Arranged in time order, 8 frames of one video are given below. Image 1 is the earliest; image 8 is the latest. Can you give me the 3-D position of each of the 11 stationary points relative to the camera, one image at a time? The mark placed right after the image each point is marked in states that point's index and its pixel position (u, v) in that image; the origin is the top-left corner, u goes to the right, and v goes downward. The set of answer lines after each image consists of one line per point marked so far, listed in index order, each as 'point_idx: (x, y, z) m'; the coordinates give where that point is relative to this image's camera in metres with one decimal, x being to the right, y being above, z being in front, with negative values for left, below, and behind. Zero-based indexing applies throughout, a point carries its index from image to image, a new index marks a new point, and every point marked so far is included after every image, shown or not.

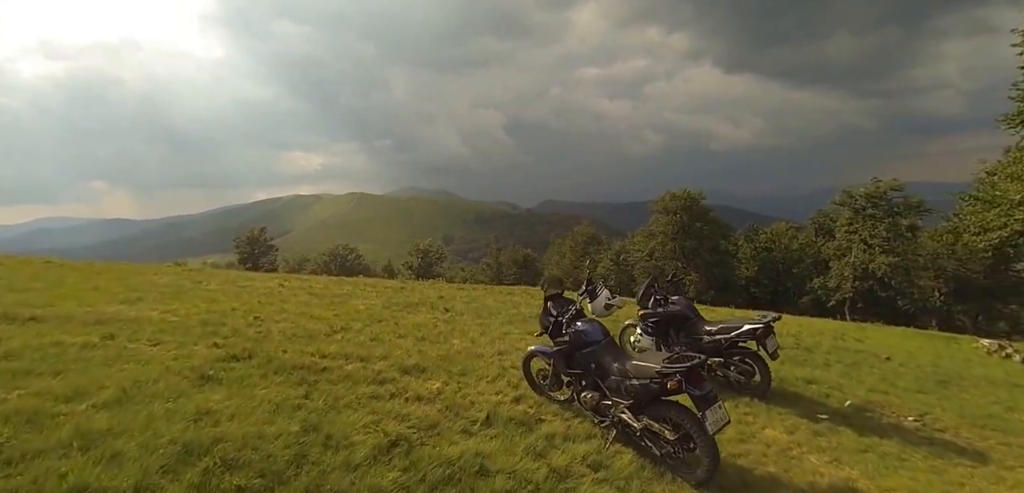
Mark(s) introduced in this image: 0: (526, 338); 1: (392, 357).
0: (+0.5, -2.9, +16.6) m
1: (-2.6, -2.4, +11.4) m
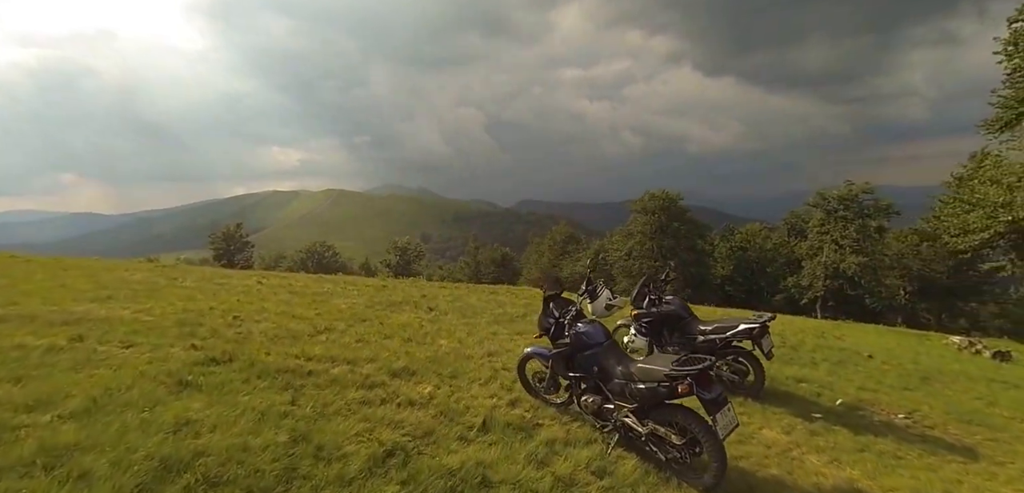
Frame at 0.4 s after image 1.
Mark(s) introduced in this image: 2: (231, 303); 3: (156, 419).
0: (+0.1, -2.8, +16.2) m
1: (-2.7, -2.3, +10.9) m
2: (-8.3, -1.7, +15.5) m
3: (-4.4, -2.1, +6.6) m
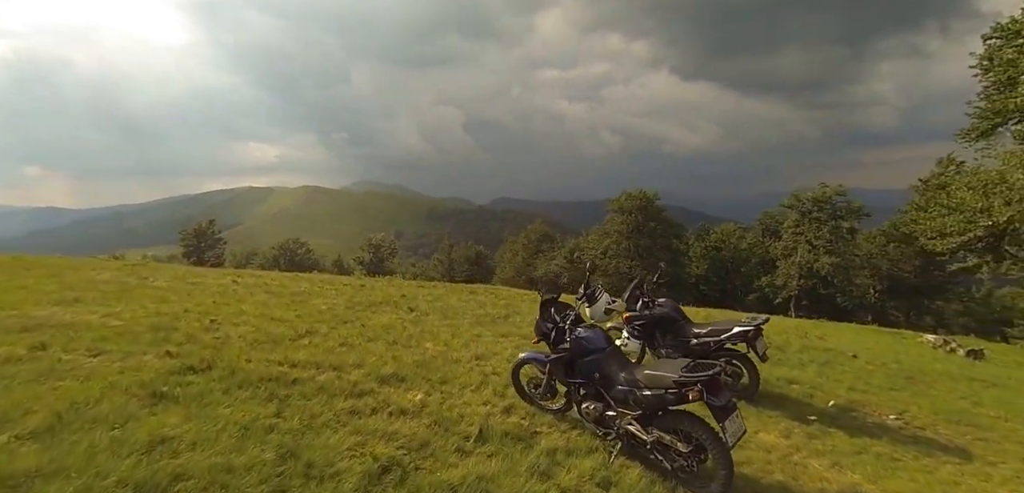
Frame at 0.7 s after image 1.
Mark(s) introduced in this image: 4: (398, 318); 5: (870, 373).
0: (-0.2, -2.8, +15.8) m
1: (-2.9, -2.3, +10.4) m
2: (-8.6, -1.7, +14.7) m
3: (-4.4, -2.2, +6.0) m
4: (-3.7, -2.4, +17.0) m
5: (+11.2, -4.0, +16.5) m
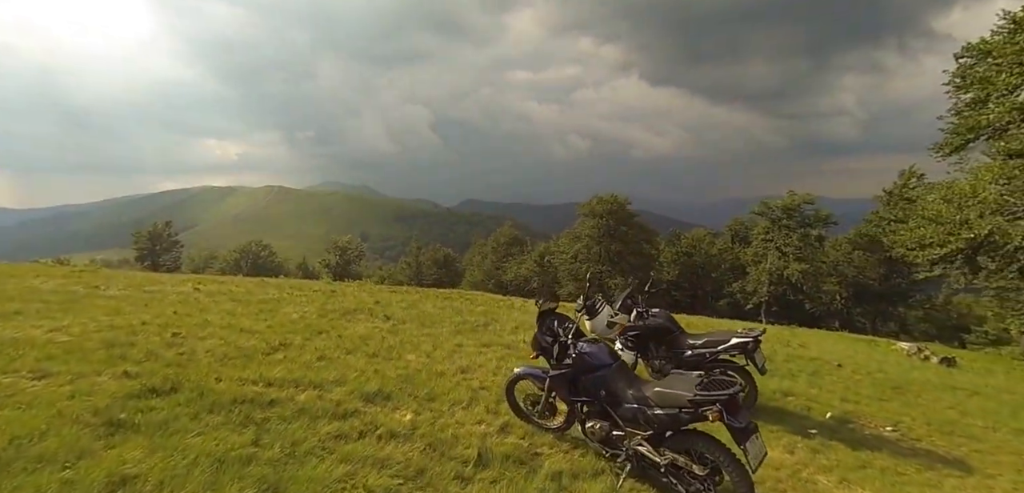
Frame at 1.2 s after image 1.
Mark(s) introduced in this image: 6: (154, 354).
0: (-0.7, -3.0, +15.2) m
1: (-3.0, -2.5, +9.6) m
2: (-8.9, -1.8, +13.6) m
3: (-4.2, -2.2, +5.1) m
4: (-4.2, -2.5, +16.2) m
5: (+10.7, -4.2, +16.5) m
6: (-6.8, -2.0, +10.0) m
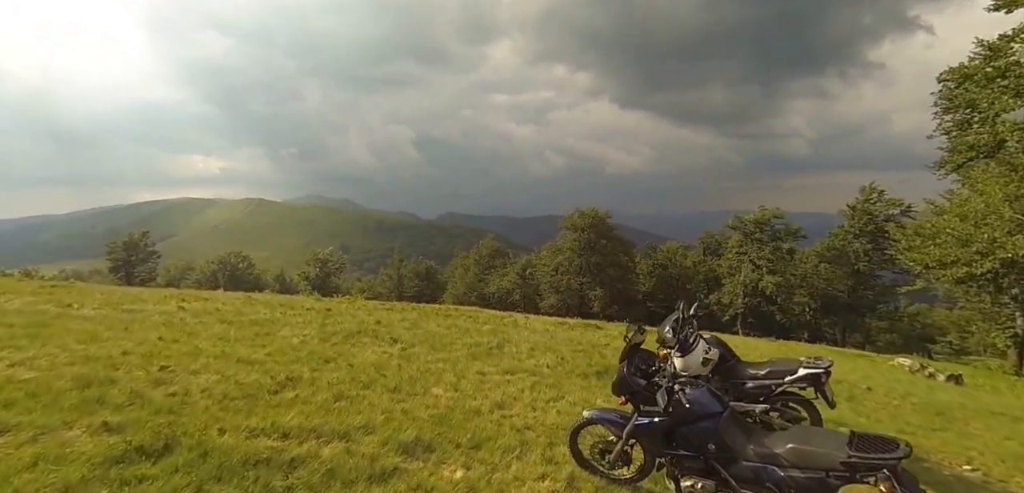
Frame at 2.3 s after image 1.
0: (0.0, -3.4, +13.7) m
1: (-2.0, -2.8, +8.1) m
2: (-8.2, -2.2, +11.8) m
3: (-3.1, -2.4, +3.5) m
4: (-3.5, -3.0, +14.6) m
5: (+11.3, -4.8, +15.4) m
6: (-5.9, -2.3, +8.3) m
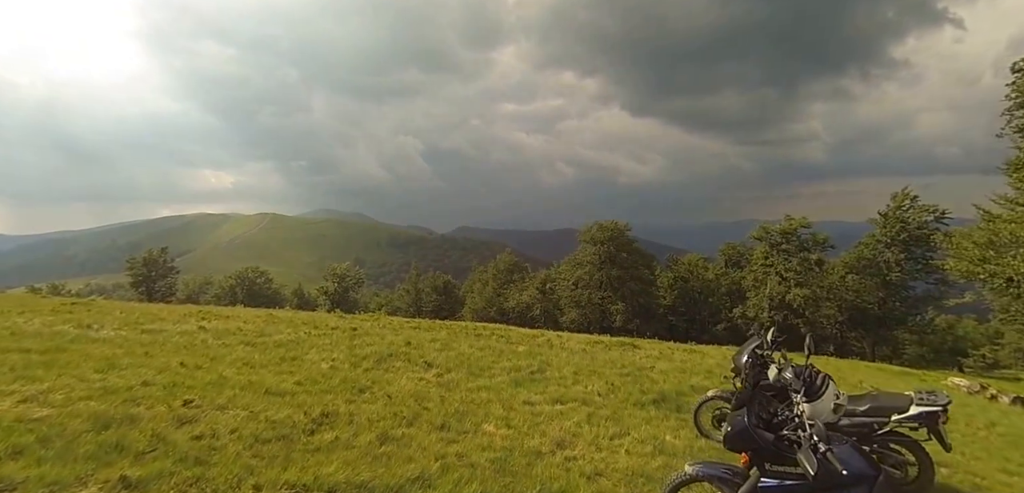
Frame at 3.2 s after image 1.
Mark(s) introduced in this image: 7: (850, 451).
0: (+1.2, -3.9, +12.5) m
1: (-1.0, -3.1, +6.9) m
2: (-7.0, -2.6, +10.8) m
3: (-2.2, -2.6, +2.4) m
4: (-2.3, -3.4, +13.4) m
5: (+12.6, -5.2, +13.8) m
6: (-4.8, -2.6, +7.2) m
7: (+3.3, -2.0, +5.3) m
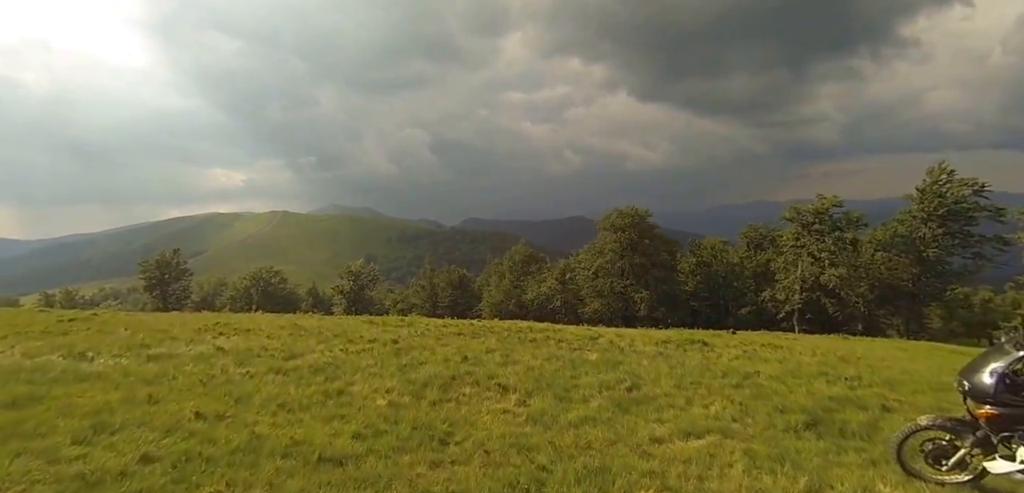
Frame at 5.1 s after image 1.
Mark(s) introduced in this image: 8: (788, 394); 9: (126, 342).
0: (+3.5, -3.6, +9.2) m
1: (+1.2, -3.0, +3.7) m
2: (-4.8, -2.7, +7.7) m
3: (-0.1, -2.7, -0.8) m
4: (0.0, -3.3, +10.2) m
5: (+14.9, -4.4, +10.4) m
6: (-2.7, -2.7, +4.1) m
7: (+5.4, -1.8, +2.0) m
8: (+7.4, -3.9, +13.9) m
9: (-11.6, -2.9, +16.1) m
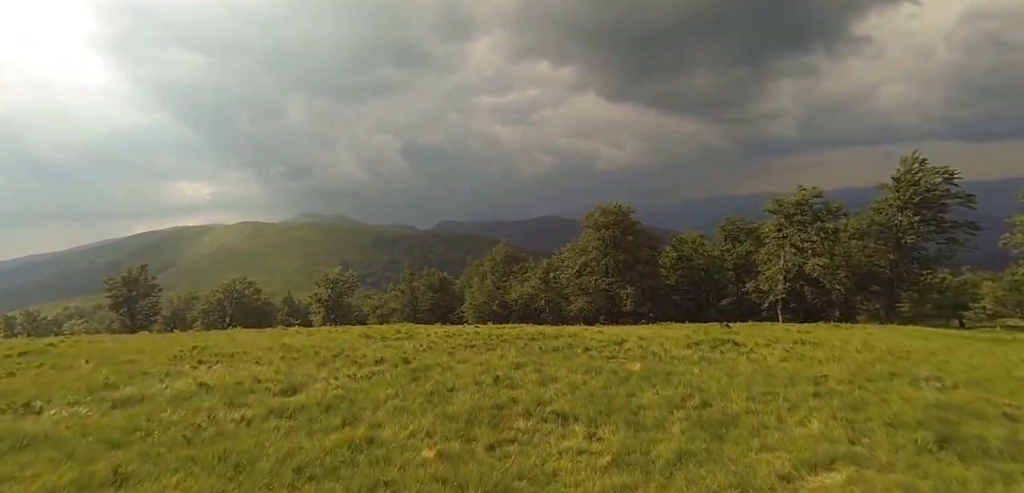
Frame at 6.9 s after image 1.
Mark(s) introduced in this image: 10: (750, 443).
0: (+4.9, -3.4, +7.1) m
1: (+2.8, -2.9, +1.4) m
2: (-3.4, -2.9, +5.2) m
3: (+1.7, -2.6, -3.1) m
4: (+1.3, -3.3, +7.9) m
5: (+16.3, -3.6, +8.8) m
6: (-1.1, -2.8, +1.6) m
7: (+7.0, -1.5, -0.1) m
8: (+8.5, -3.5, +11.9) m
9: (-10.6, -3.4, +13.3) m
10: (+4.3, -3.5, +9.3) m
